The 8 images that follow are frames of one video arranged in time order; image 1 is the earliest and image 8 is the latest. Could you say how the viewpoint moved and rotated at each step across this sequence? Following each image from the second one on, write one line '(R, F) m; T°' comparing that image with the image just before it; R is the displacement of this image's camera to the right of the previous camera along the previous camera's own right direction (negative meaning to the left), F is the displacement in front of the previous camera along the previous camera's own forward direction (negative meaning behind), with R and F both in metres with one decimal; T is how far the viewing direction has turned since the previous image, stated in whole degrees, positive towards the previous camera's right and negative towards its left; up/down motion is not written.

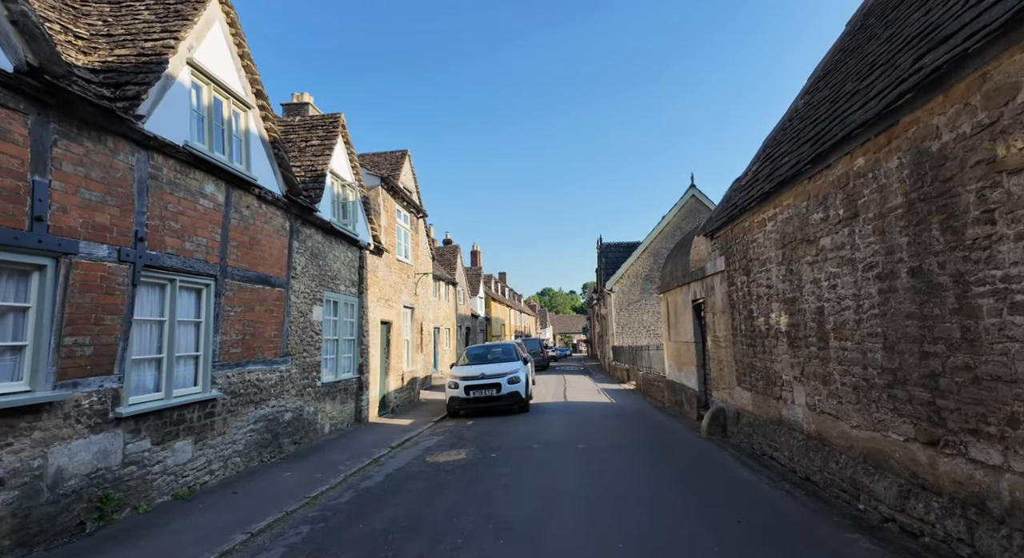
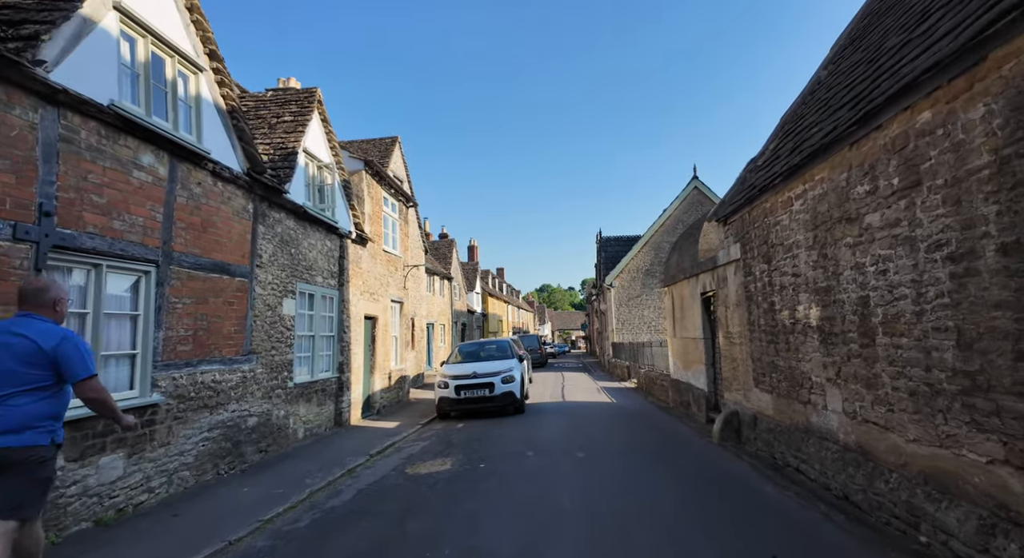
(+0.1, +0.9) m; 0°
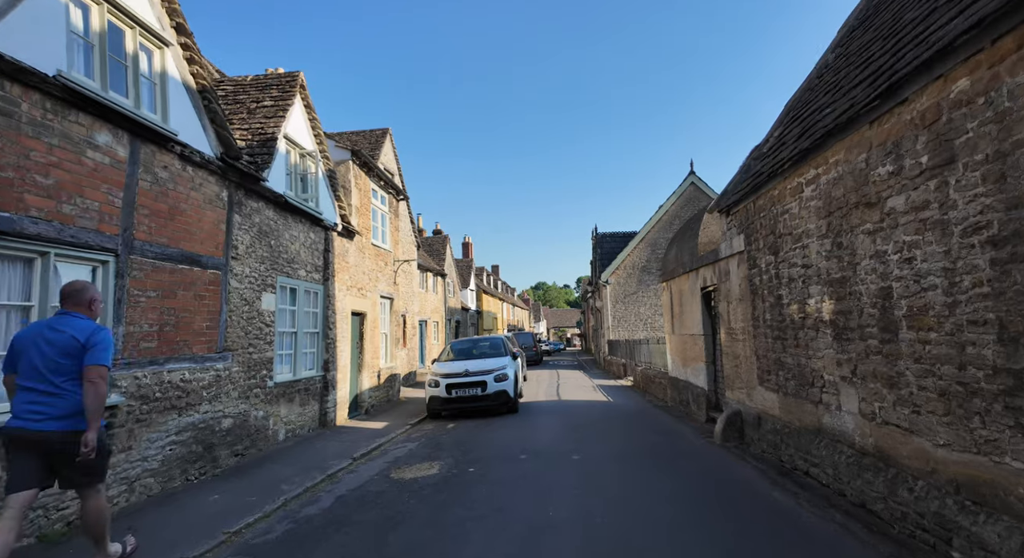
(0.0, +0.4) m; +1°
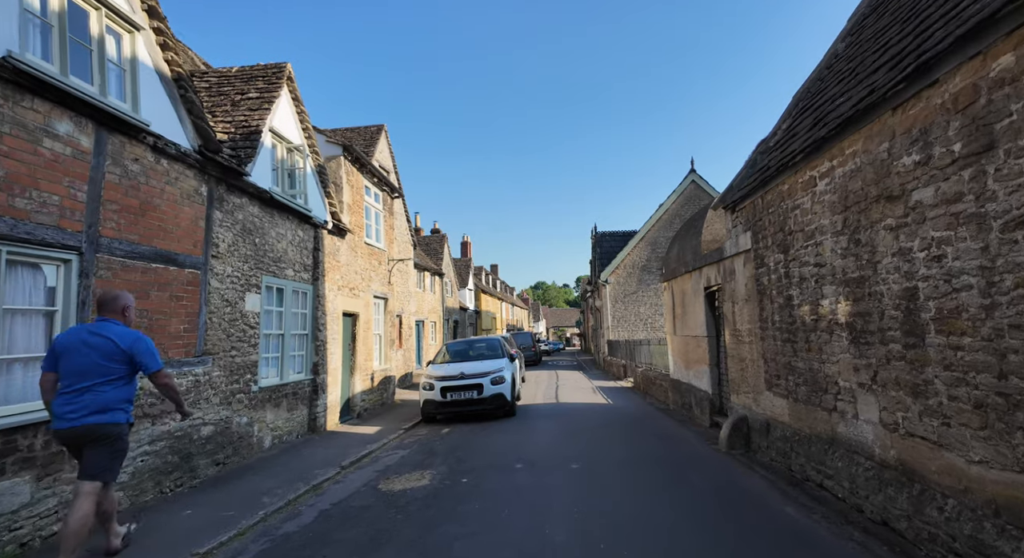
(+0.1, +0.3) m; 0°
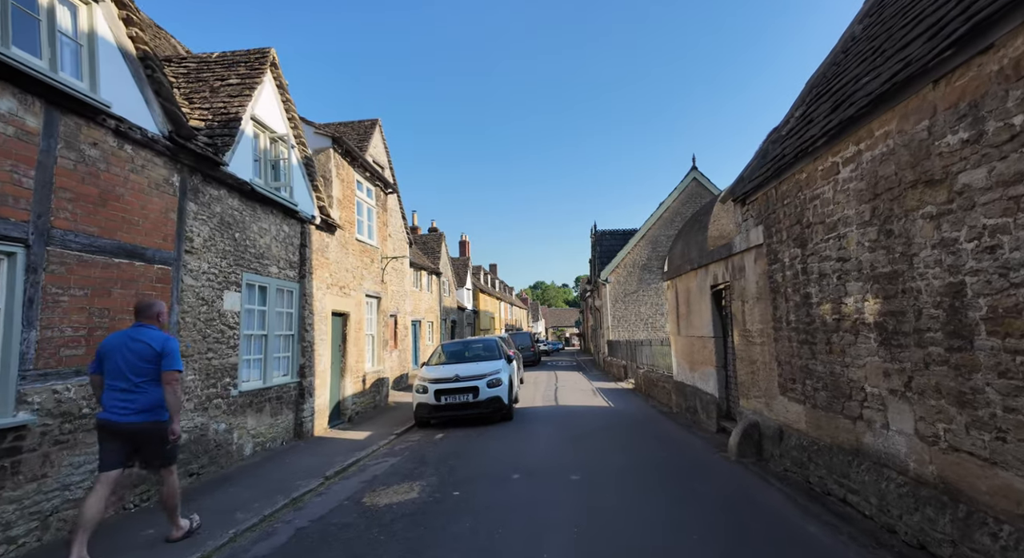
(0.0, +0.4) m; 0°
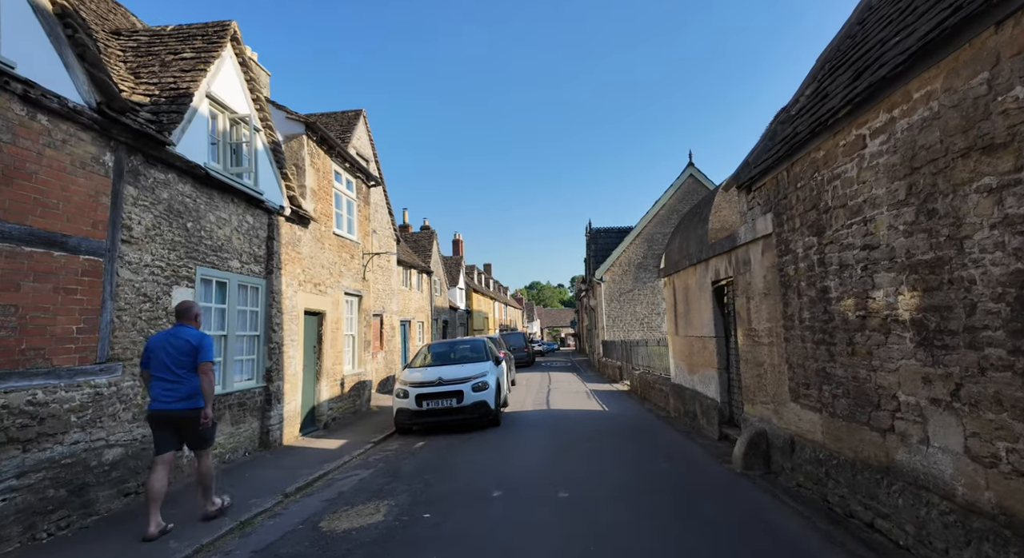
(+0.2, +0.7) m; 0°
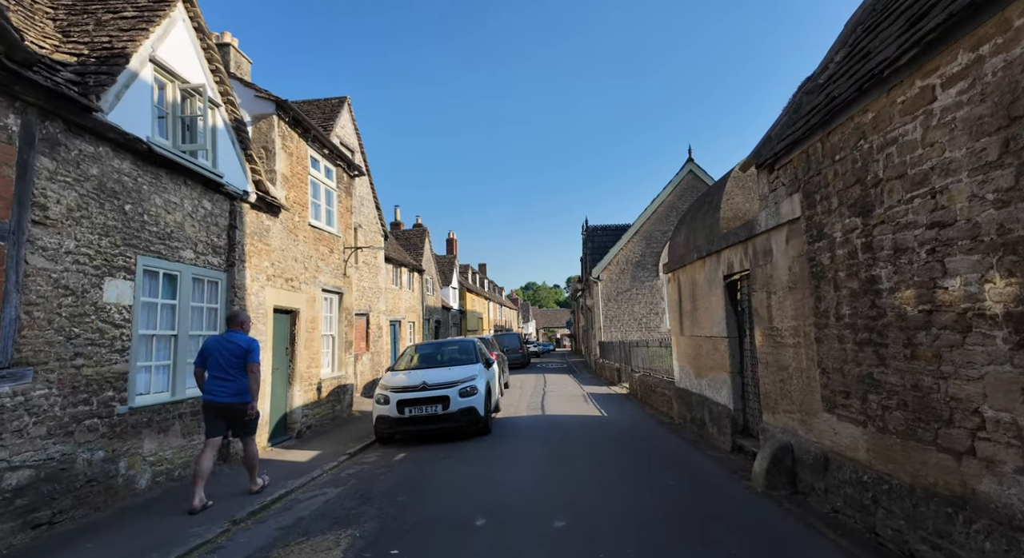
(+0.1, +0.8) m; 0°
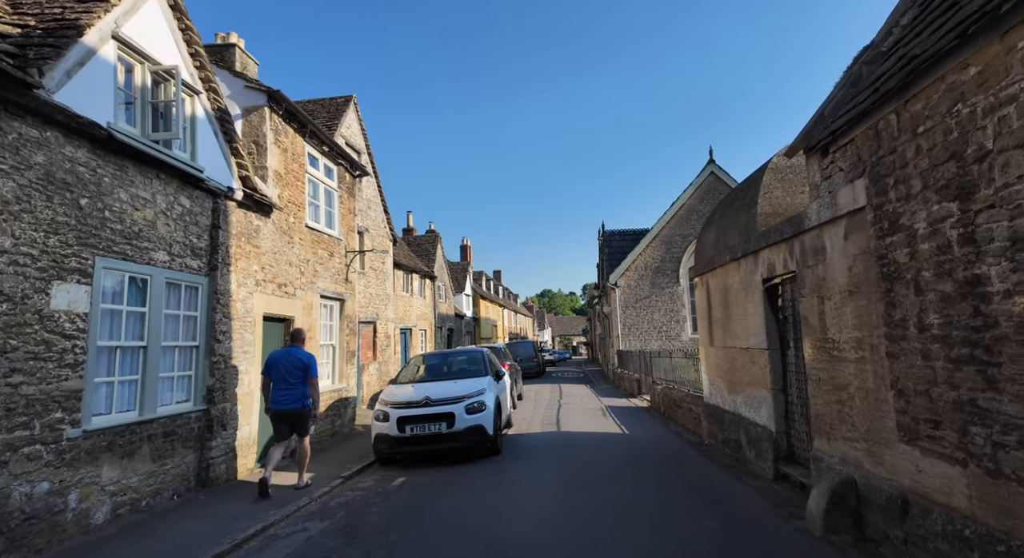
(+0.1, +0.8) m; -2°
